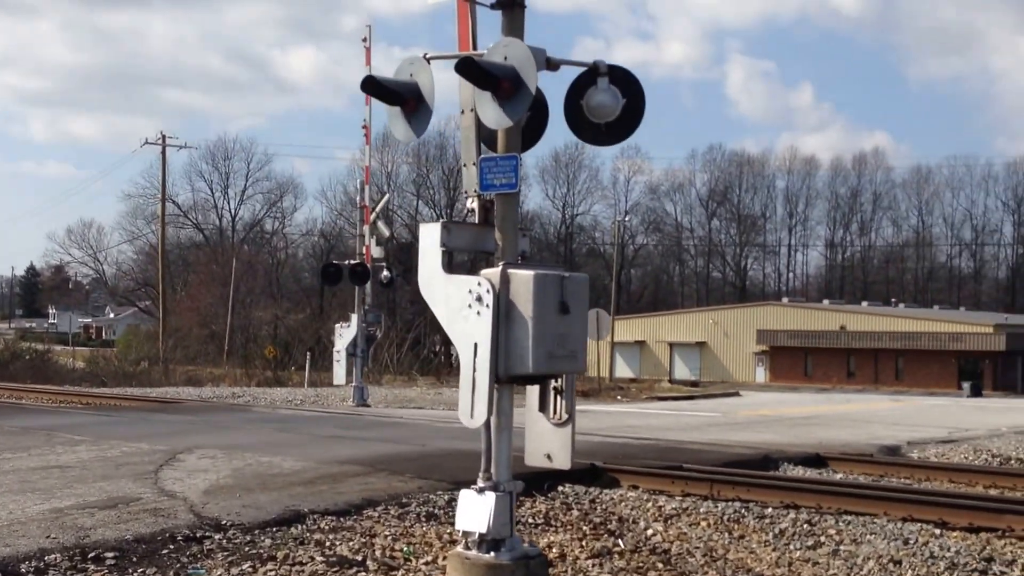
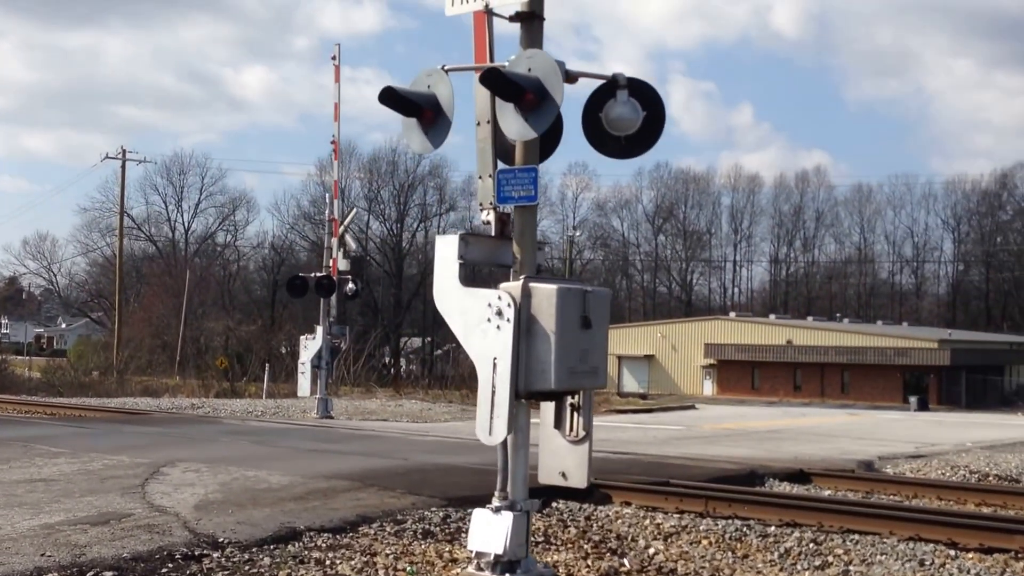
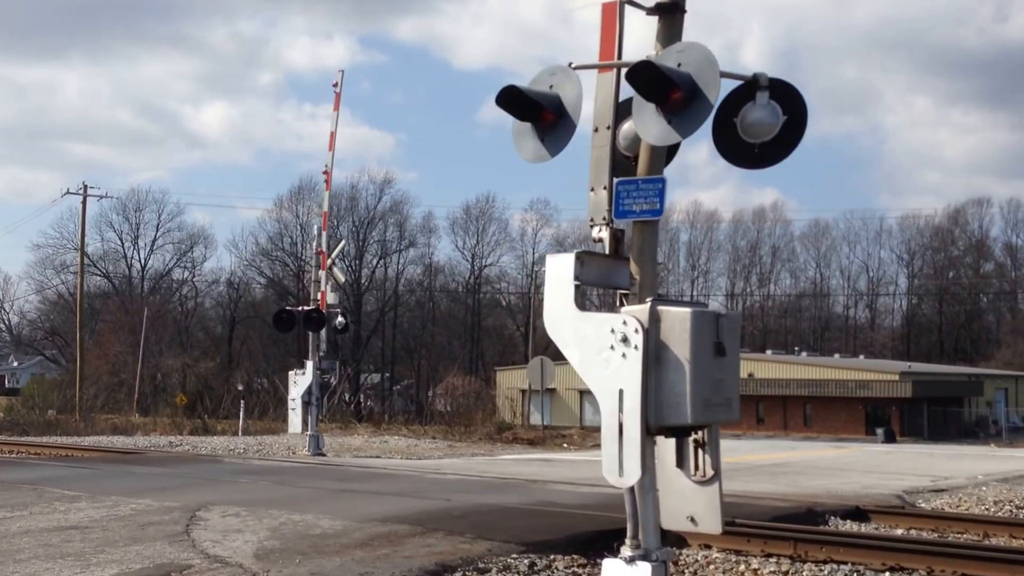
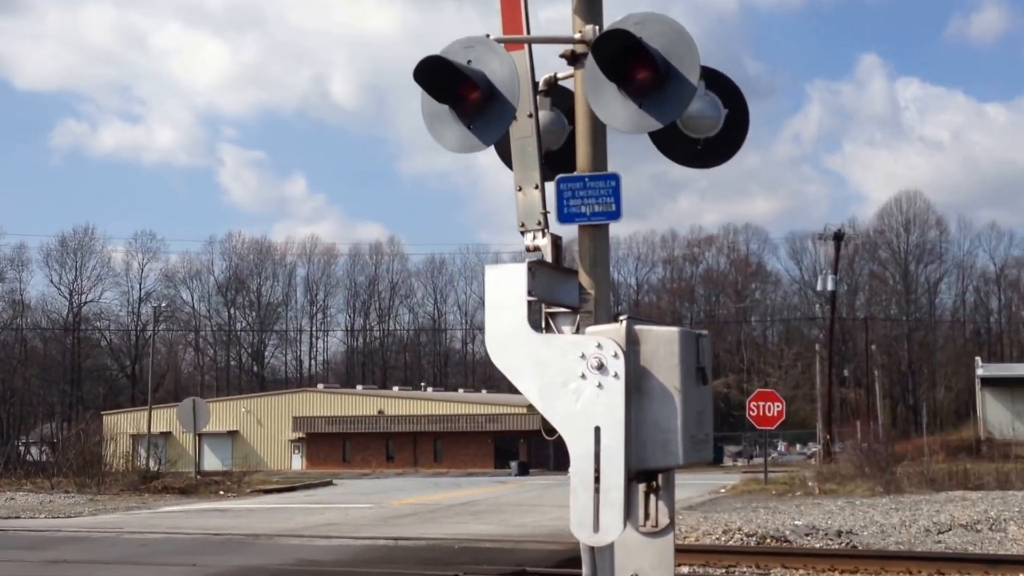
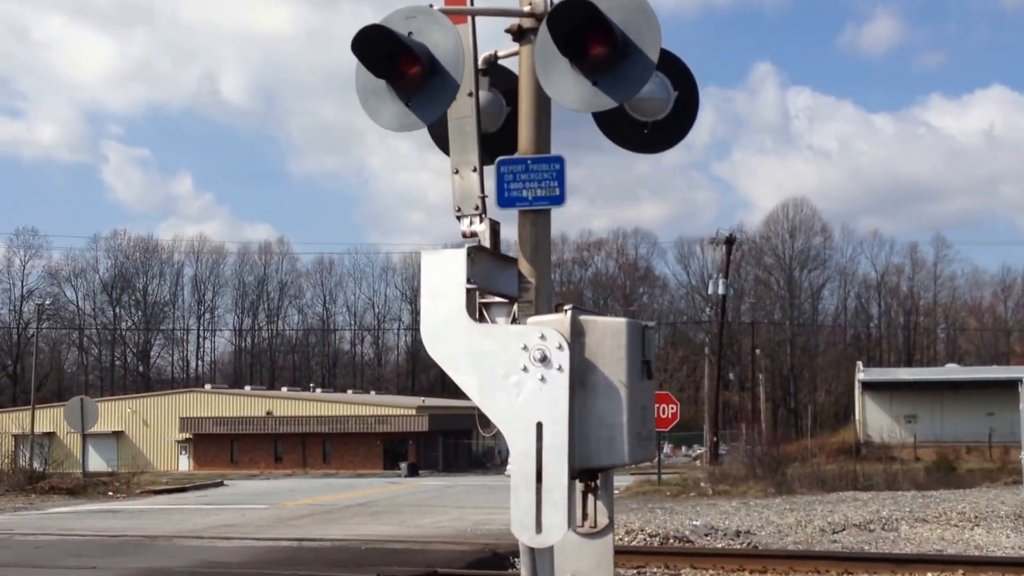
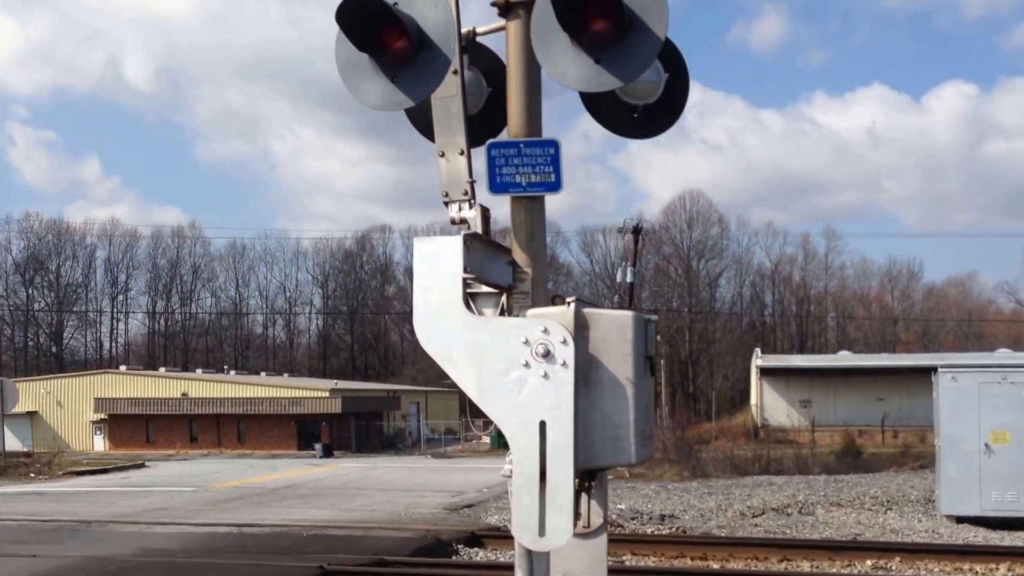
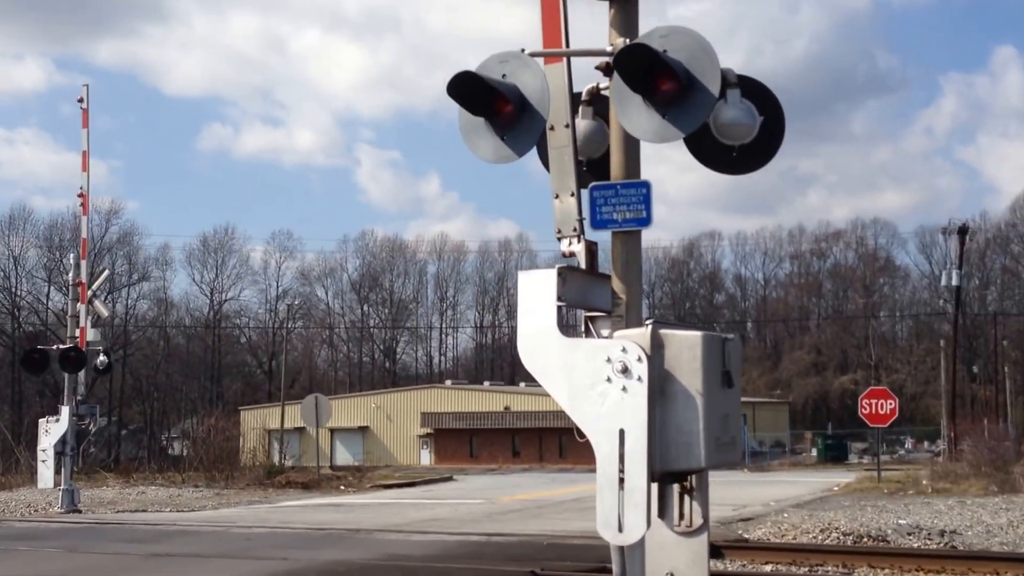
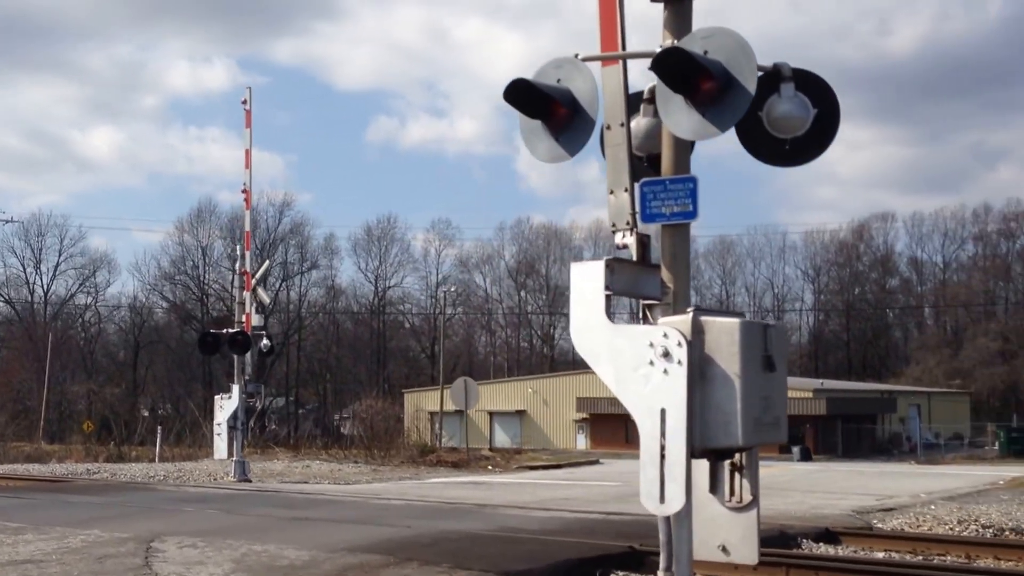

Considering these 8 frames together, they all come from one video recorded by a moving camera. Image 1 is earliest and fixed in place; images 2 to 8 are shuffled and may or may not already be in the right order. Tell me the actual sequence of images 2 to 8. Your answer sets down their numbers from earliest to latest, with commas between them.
2, 3, 8, 7, 4, 5, 6
